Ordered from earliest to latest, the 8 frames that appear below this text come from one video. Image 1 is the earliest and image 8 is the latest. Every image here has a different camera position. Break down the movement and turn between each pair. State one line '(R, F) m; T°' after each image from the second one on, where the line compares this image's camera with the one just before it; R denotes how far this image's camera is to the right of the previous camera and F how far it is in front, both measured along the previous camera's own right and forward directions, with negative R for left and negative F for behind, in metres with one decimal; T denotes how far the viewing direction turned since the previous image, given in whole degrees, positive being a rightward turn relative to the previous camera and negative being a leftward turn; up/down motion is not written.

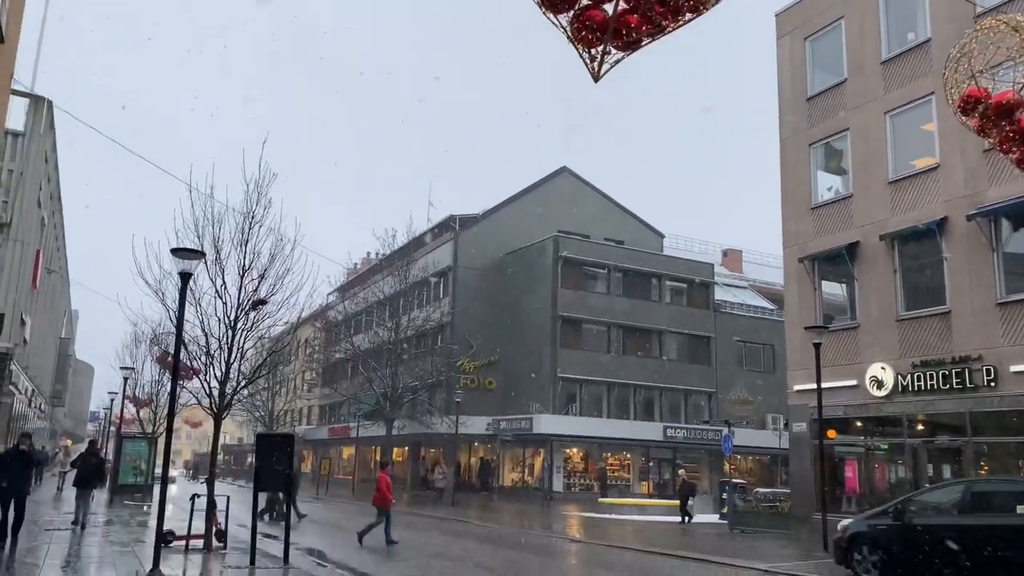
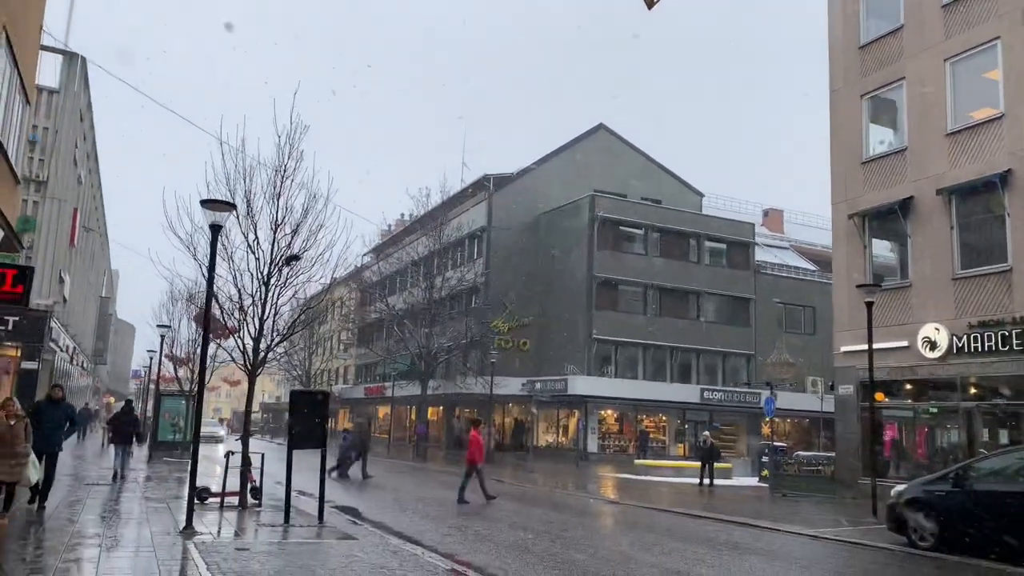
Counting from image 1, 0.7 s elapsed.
(-0.1, +0.5) m; -2°
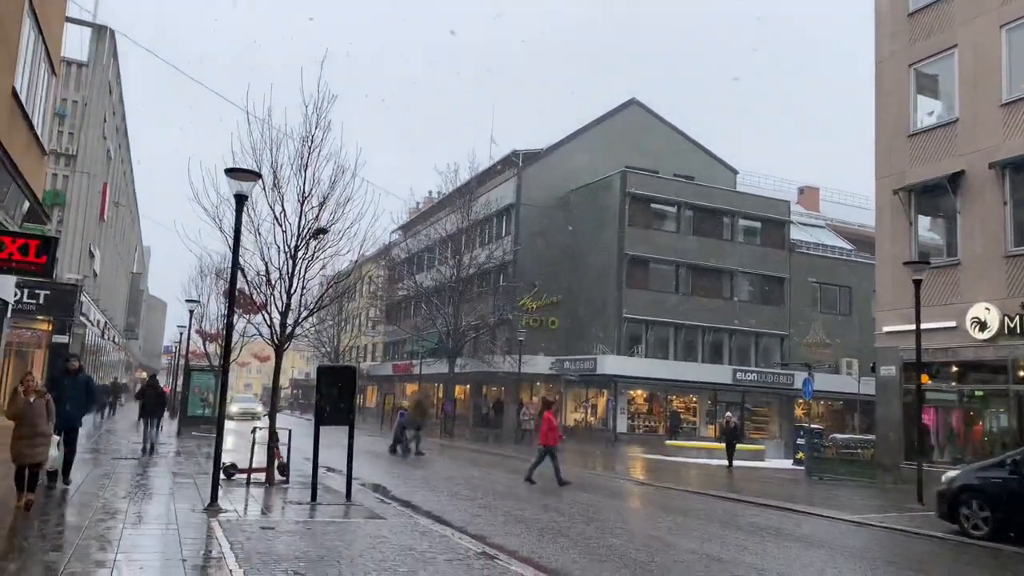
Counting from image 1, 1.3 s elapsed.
(-0.1, +0.5) m; -2°
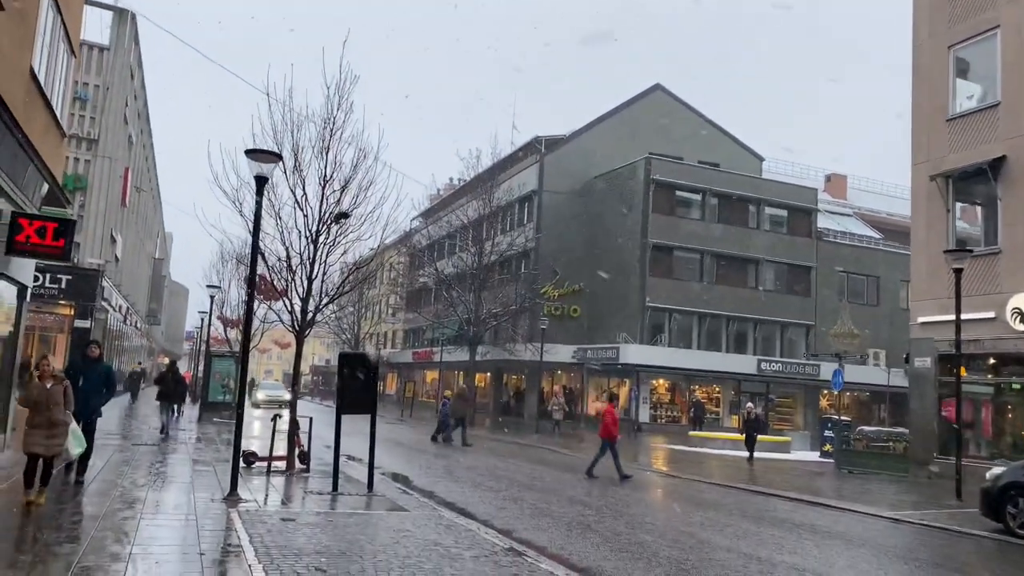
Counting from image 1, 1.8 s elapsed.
(-0.1, +0.4) m; -1°
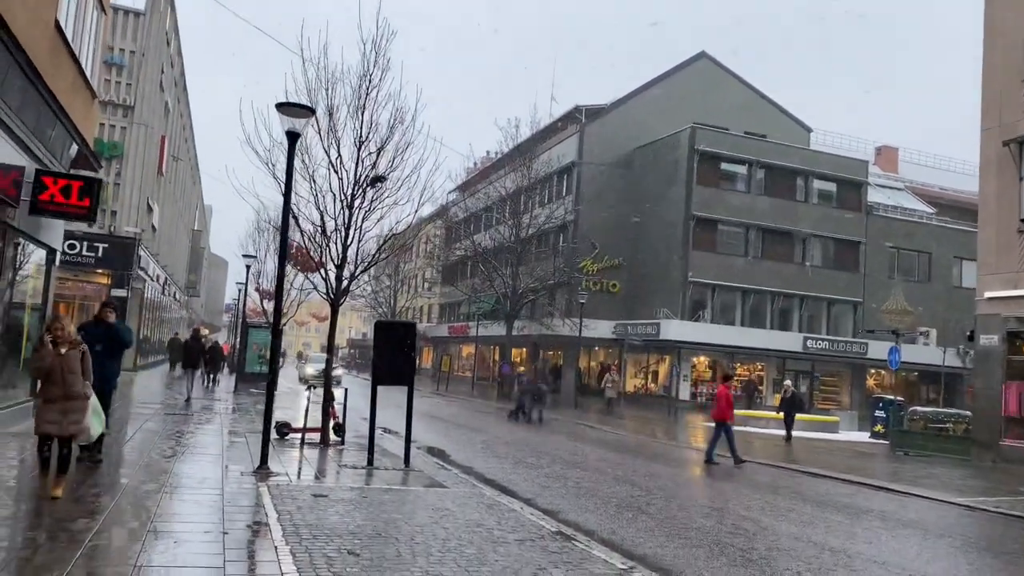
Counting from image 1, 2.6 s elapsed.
(-0.1, +0.7) m; -2°
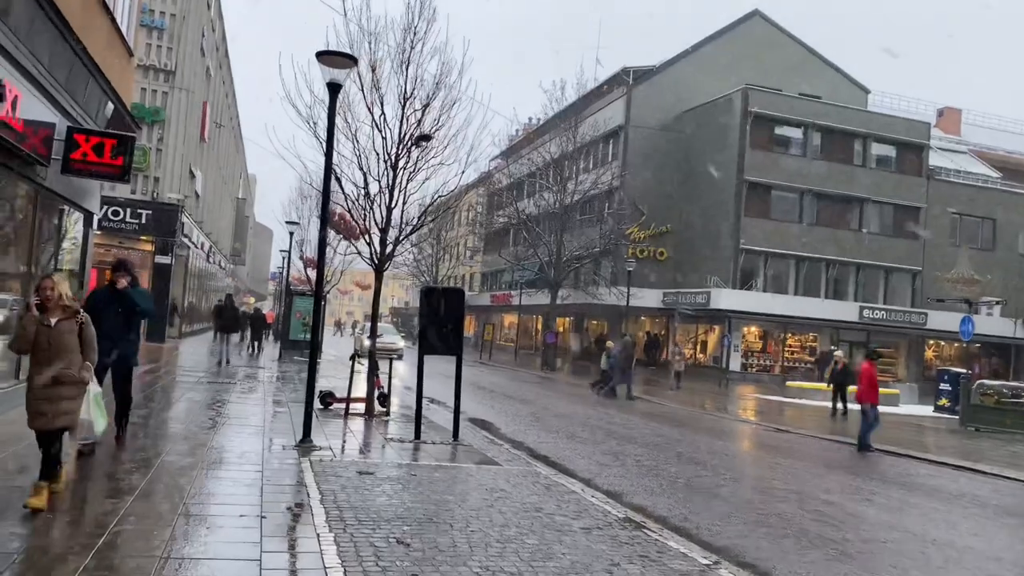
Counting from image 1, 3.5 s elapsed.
(-0.2, +0.7) m; -3°
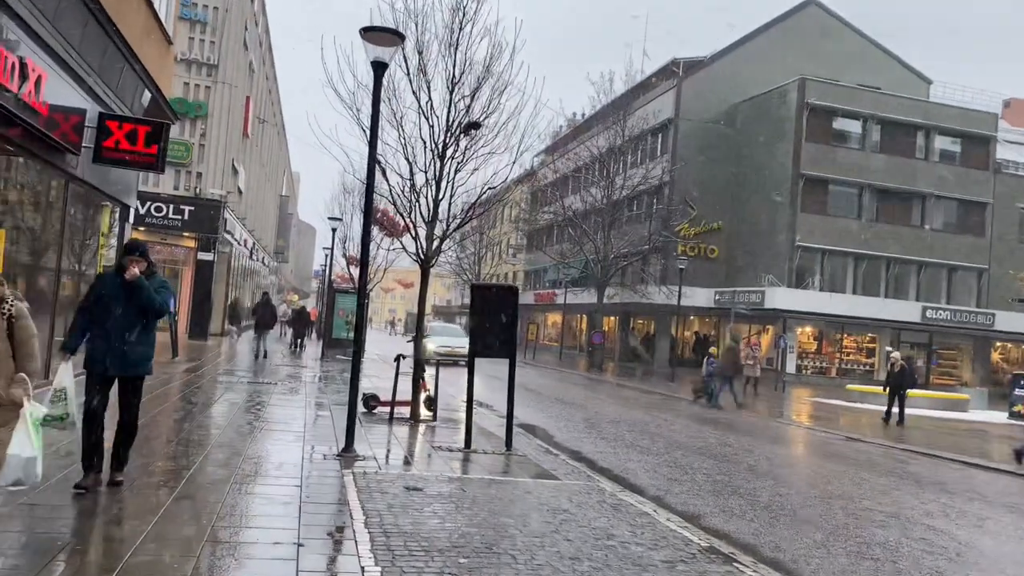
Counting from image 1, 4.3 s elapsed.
(-0.2, +0.8) m; -3°
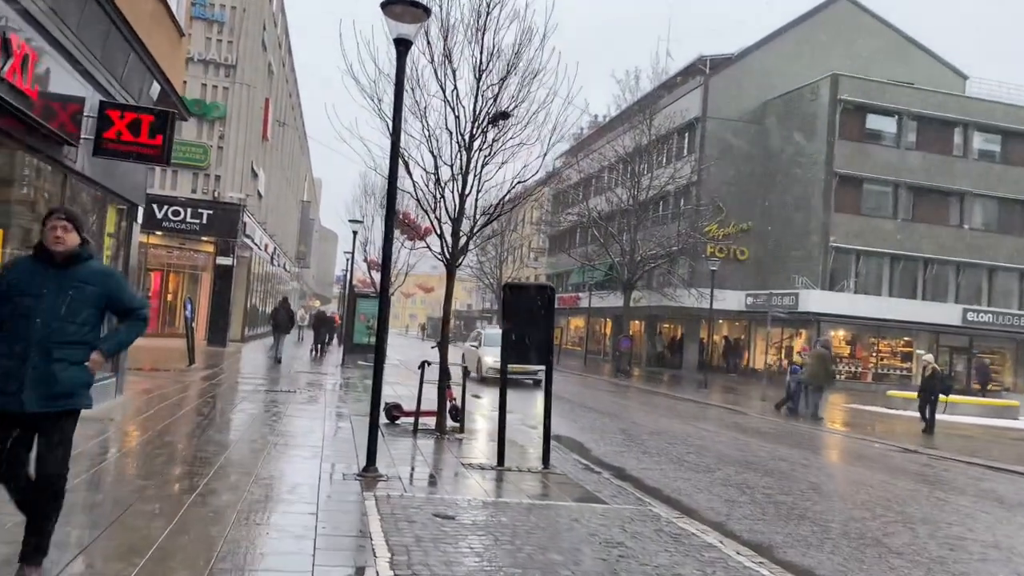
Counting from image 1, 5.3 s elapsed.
(-0.2, +0.9) m; -1°
